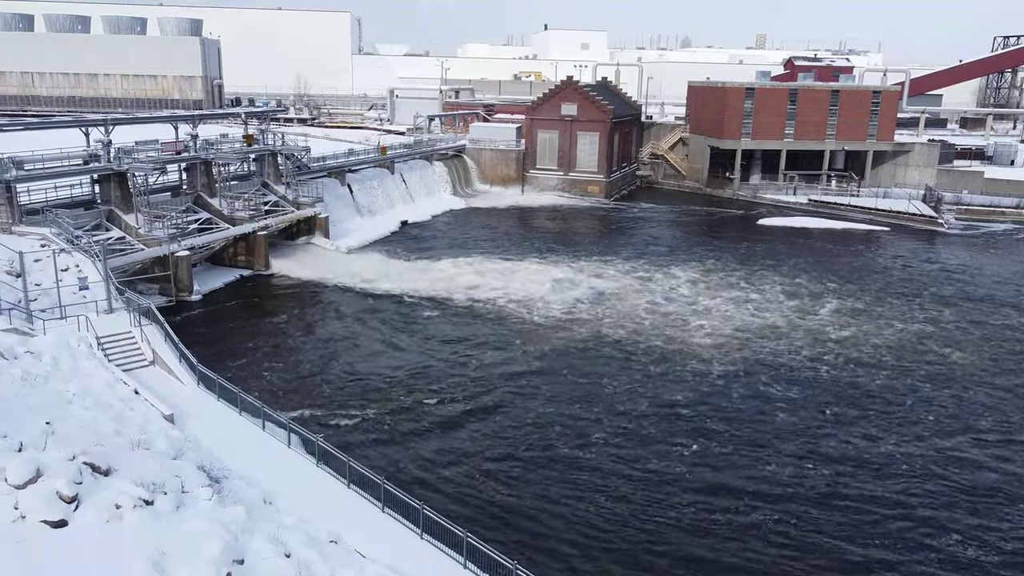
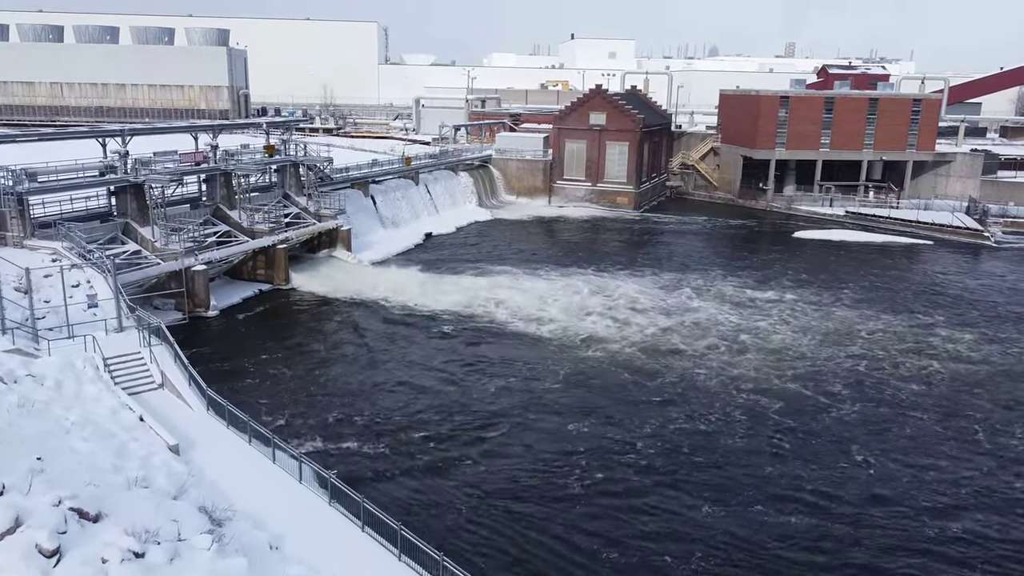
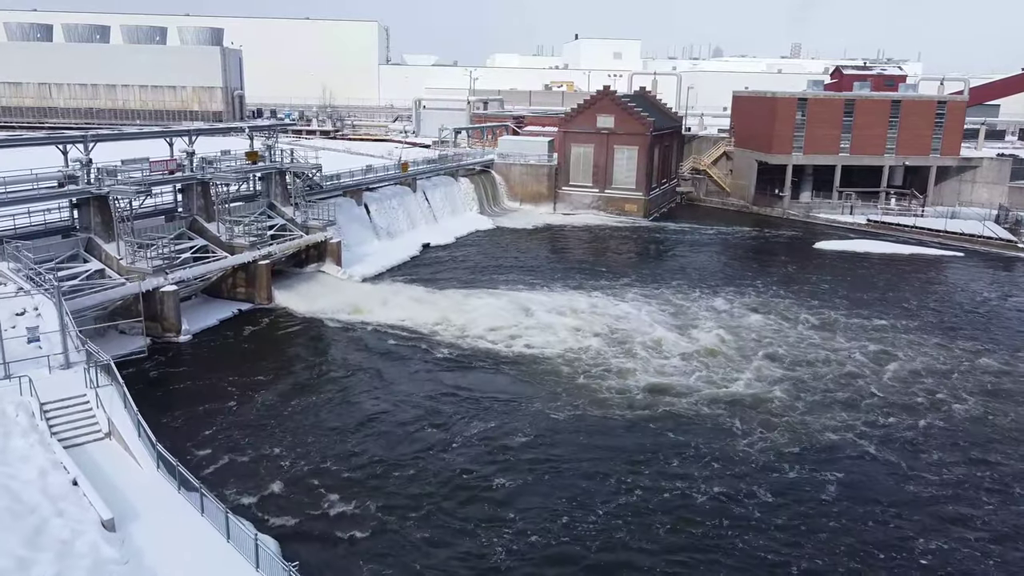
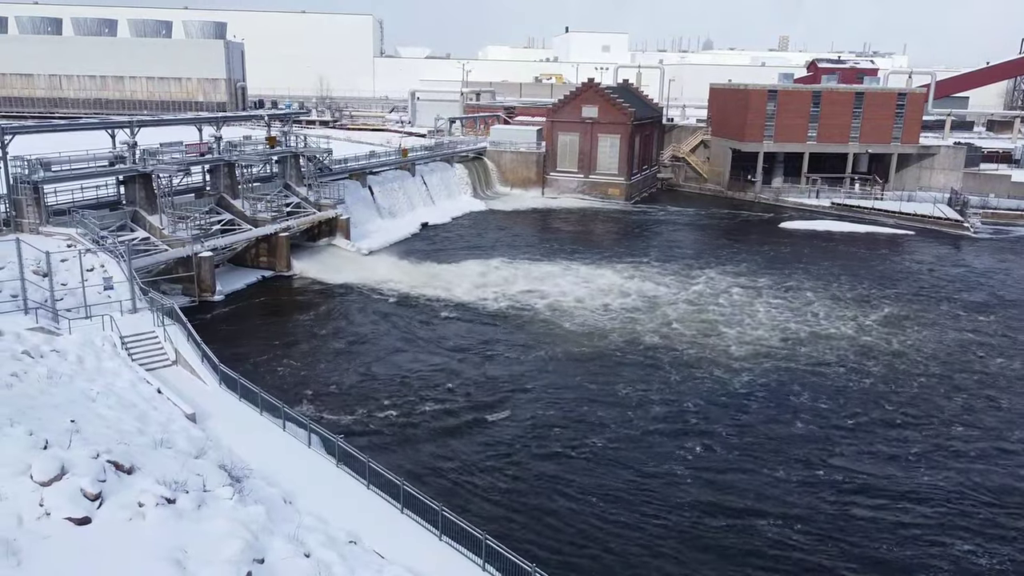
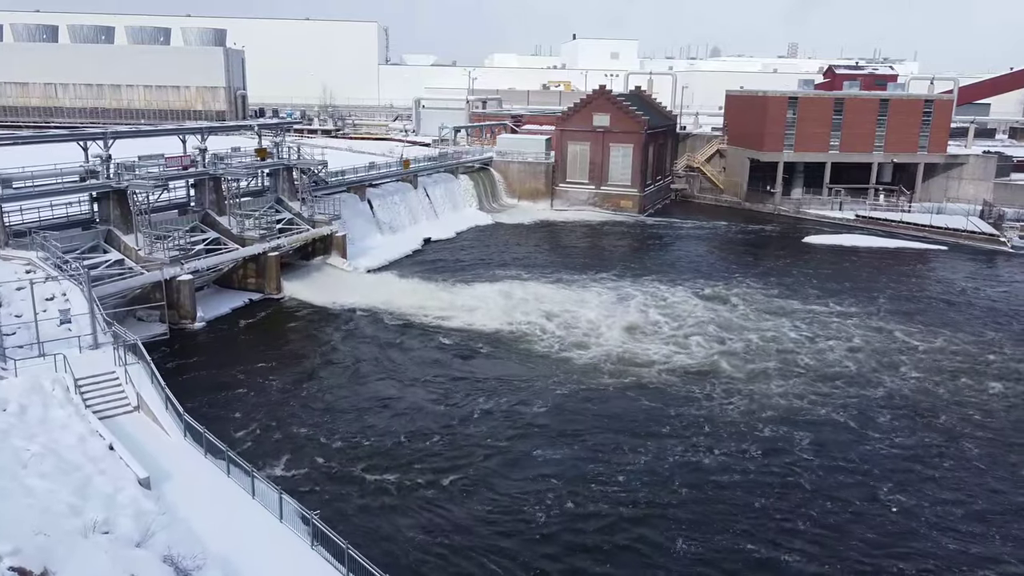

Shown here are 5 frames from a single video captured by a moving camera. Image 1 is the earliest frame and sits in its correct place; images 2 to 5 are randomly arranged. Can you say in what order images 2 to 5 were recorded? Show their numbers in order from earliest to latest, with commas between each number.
4, 2, 5, 3
